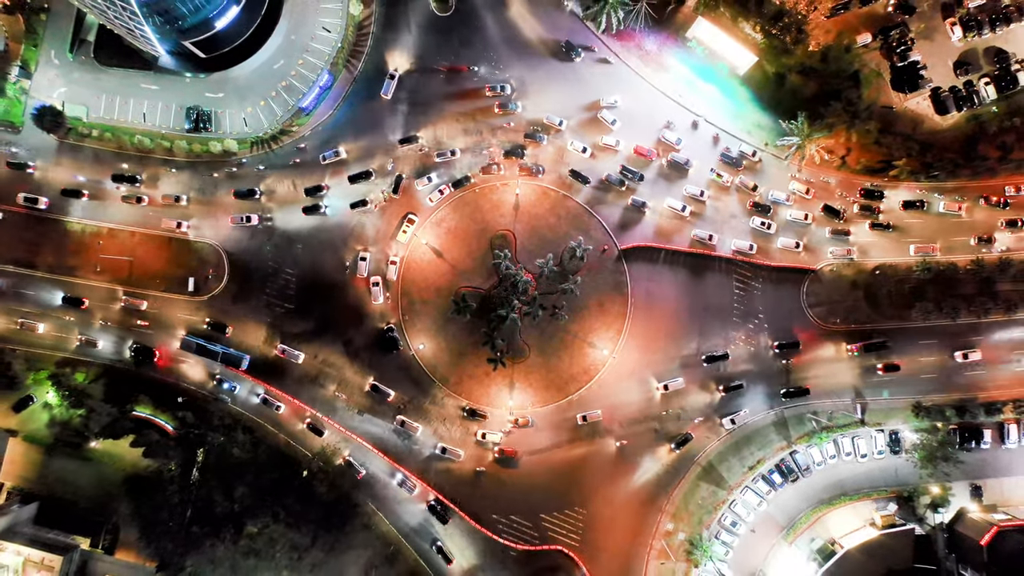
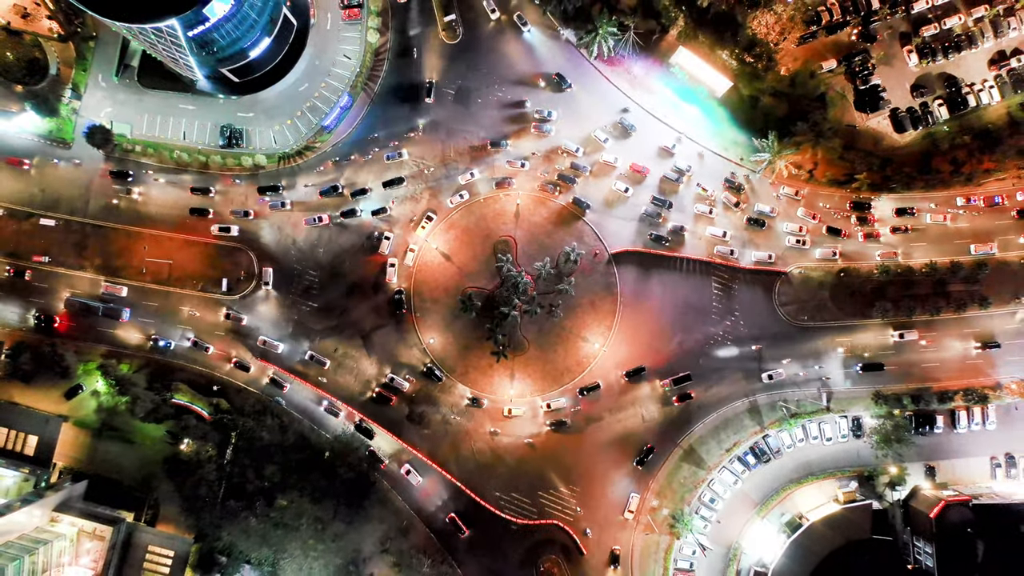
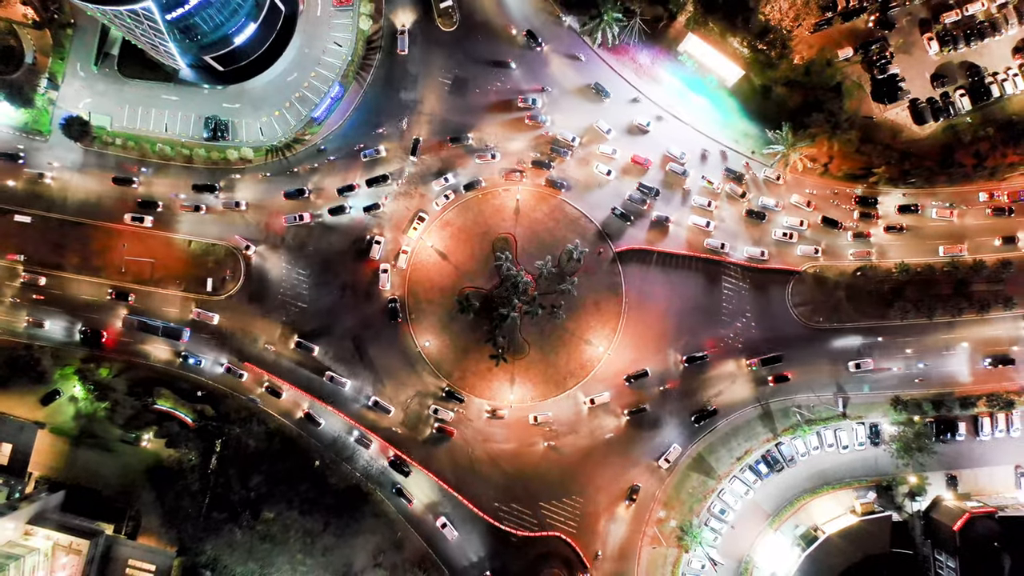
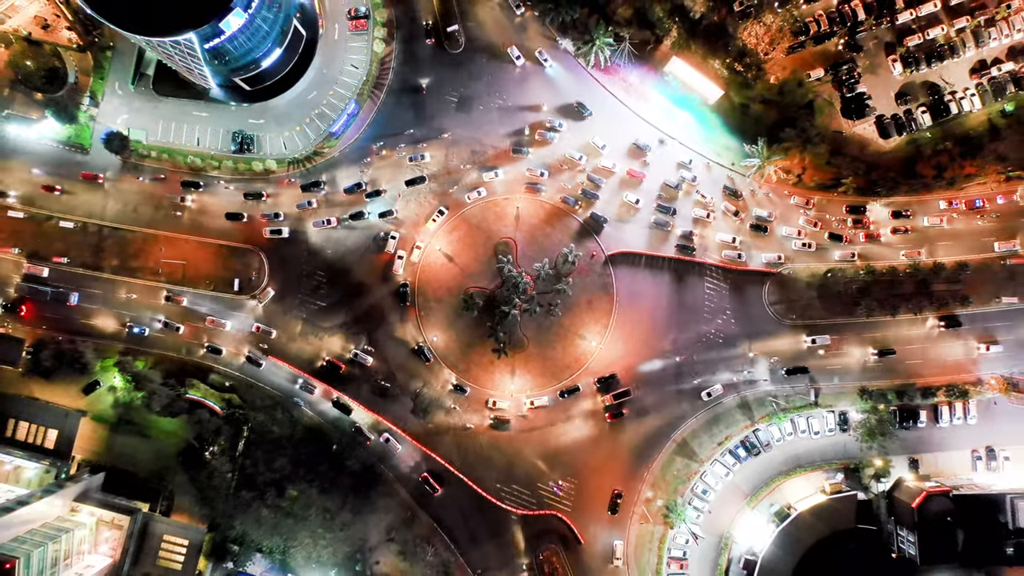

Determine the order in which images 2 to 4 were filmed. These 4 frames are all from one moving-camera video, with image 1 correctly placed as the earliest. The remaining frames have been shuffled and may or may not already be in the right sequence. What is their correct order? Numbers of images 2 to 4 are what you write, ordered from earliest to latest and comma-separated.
3, 2, 4
